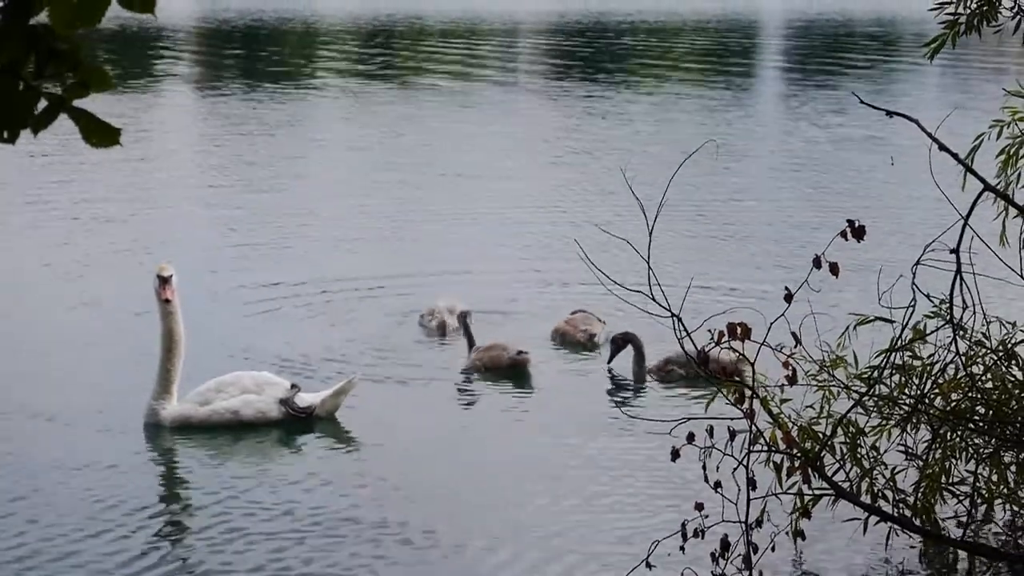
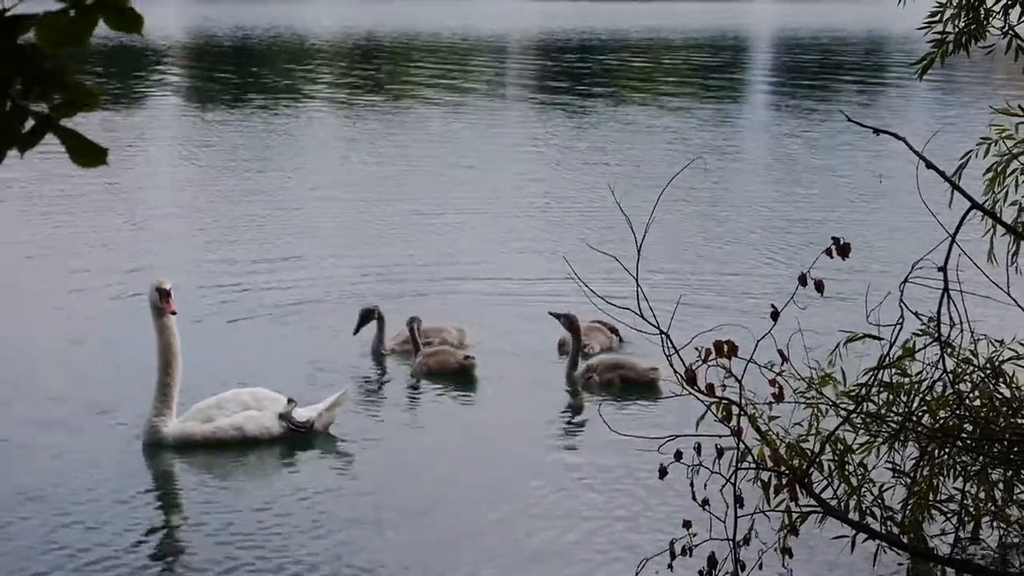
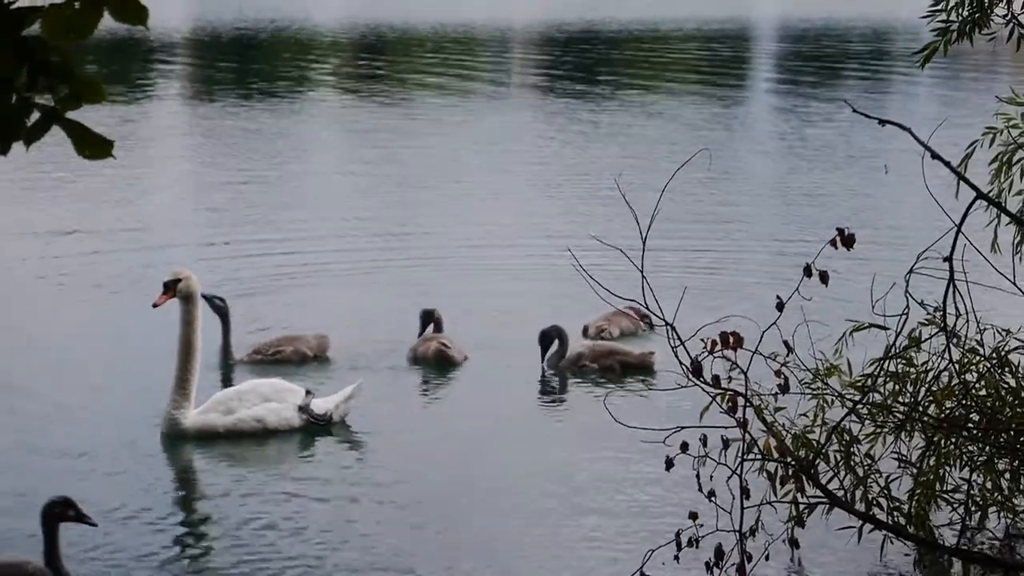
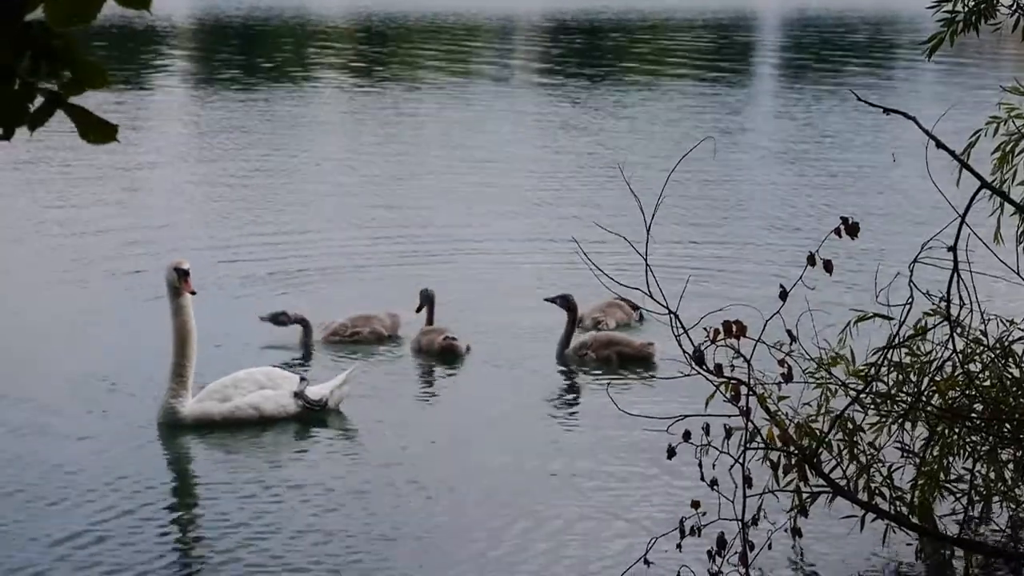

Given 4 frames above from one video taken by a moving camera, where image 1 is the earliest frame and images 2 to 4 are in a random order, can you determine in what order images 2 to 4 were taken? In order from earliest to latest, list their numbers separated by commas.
2, 4, 3
